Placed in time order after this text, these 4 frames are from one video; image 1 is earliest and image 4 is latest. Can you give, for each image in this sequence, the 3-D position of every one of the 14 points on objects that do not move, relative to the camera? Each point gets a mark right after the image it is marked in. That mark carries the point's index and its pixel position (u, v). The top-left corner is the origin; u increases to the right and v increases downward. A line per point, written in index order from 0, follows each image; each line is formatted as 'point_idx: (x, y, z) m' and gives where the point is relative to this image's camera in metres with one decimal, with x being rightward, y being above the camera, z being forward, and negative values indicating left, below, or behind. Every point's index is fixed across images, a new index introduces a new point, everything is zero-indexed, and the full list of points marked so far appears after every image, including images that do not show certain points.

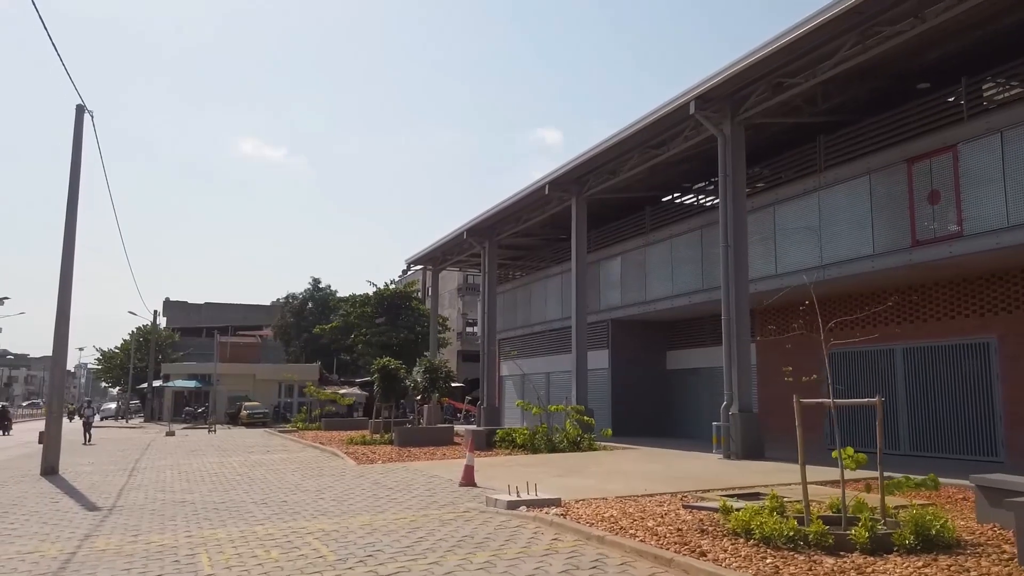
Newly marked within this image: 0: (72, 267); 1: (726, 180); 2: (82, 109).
0: (-10.0, +0.5, +17.4) m
1: (+4.8, +2.4, +17.2) m
2: (-10.0, +4.2, +17.8) m
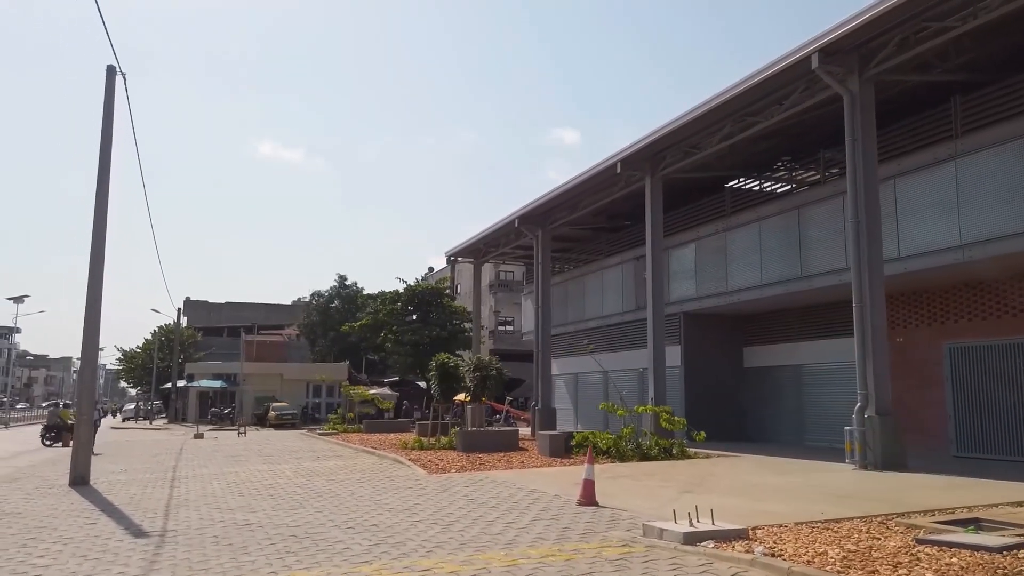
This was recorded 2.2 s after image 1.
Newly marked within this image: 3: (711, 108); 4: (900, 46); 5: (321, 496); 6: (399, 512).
0: (-8.2, +0.8, +15.3) m
1: (+6.6, +2.8, +14.9) m
2: (-8.2, +4.5, +15.7) m
3: (+4.8, +4.3, +18.3) m
4: (+7.3, +4.6, +14.5) m
5: (-3.0, -3.2, +11.9) m
6: (-1.5, -3.0, +10.1) m
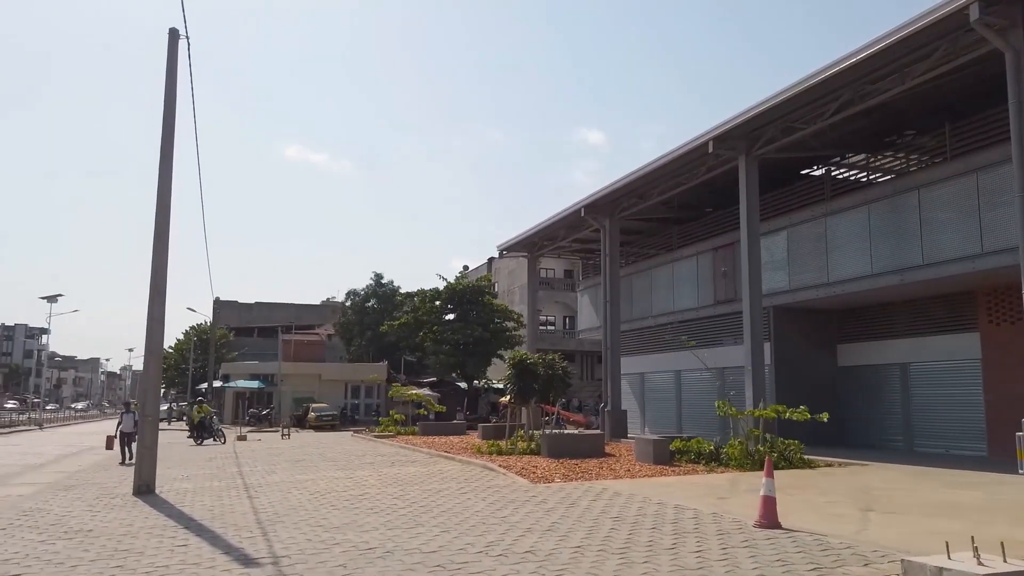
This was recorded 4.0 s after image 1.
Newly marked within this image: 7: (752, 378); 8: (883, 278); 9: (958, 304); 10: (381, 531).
0: (-6.2, +1.0, +13.8) m
1: (+8.6, +3.0, +13.0) m
2: (-6.2, +4.7, +14.2) m
3: (+6.8, +4.6, +16.4) m
4: (+9.3, +4.9, +12.6) m
5: (-1.1, -3.0, +10.3) m
6: (+0.4, -2.7, +8.4) m
7: (+6.0, -2.3, +19.0) m
8: (+9.1, +0.2, +18.9) m
9: (+11.4, -0.4, +19.4) m
10: (-1.5, -2.8, +8.9) m
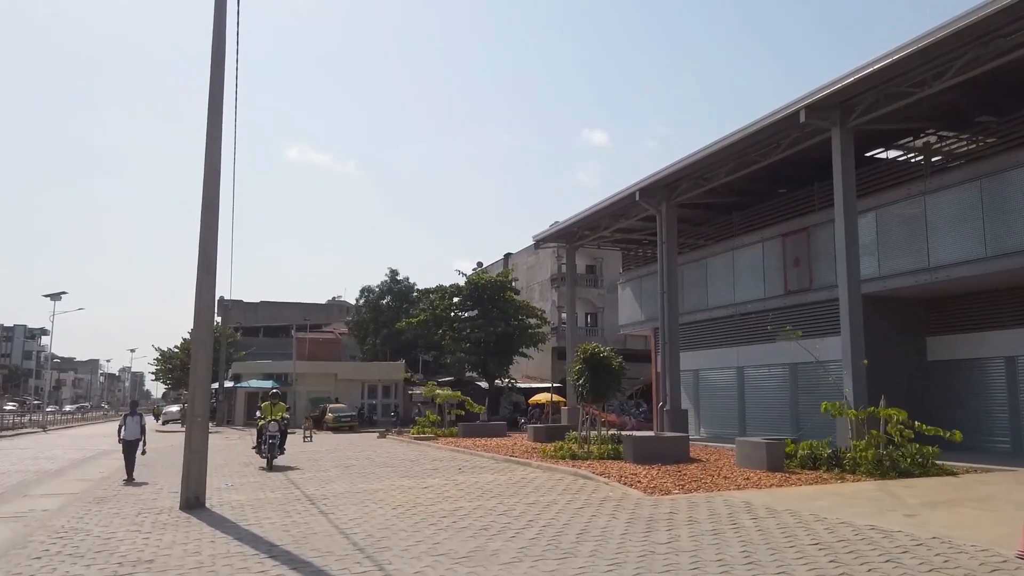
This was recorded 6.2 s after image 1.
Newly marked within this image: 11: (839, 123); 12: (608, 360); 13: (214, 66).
0: (-4.6, +1.4, +11.8) m
1: (+10.2, +3.4, +11.0) m
2: (-4.6, +5.0, +12.2) m
3: (+8.5, +4.9, +14.5) m
4: (+10.9, +5.2, +10.7) m
5: (+0.6, -2.7, +8.3) m
6: (+2.0, -2.4, +6.5) m
7: (+7.6, -1.9, +17.1) m
8: (+10.8, +0.6, +17.0) m
9: (+13.0, 0.0, +17.5) m
10: (+0.1, -2.5, +6.9) m
11: (+7.7, +3.9, +18.2) m
12: (+3.0, -1.9, +20.2) m
13: (-4.7, +3.5, +12.0) m
